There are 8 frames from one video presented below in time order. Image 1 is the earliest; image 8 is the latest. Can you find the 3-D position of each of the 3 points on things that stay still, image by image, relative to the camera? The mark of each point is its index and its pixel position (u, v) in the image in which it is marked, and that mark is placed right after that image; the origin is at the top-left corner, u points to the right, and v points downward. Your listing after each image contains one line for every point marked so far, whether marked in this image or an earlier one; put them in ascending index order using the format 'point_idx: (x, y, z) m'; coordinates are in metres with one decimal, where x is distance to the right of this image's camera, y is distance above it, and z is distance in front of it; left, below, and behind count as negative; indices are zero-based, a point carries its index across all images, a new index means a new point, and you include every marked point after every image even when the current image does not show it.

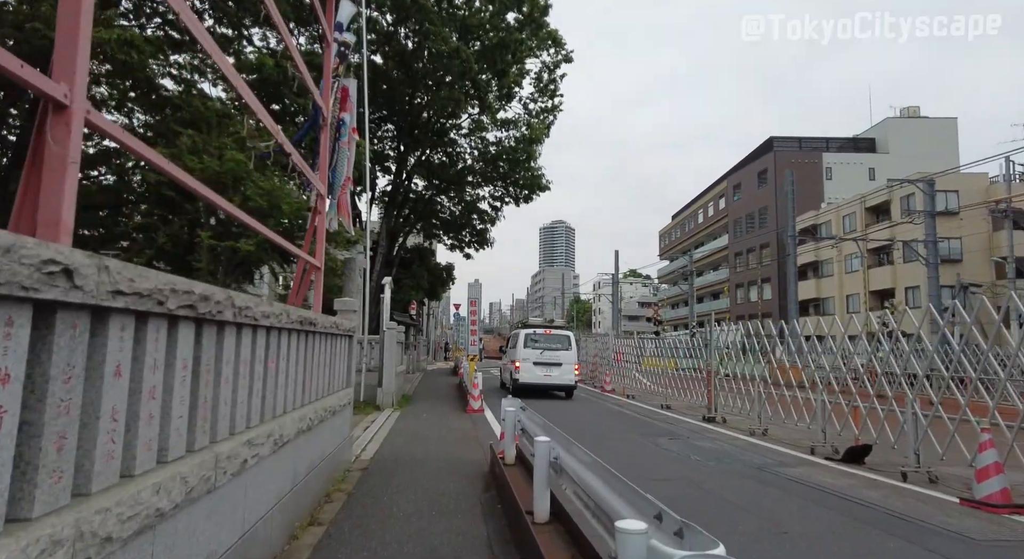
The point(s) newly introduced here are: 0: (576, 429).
0: (+1.4, -3.2, +11.4) m
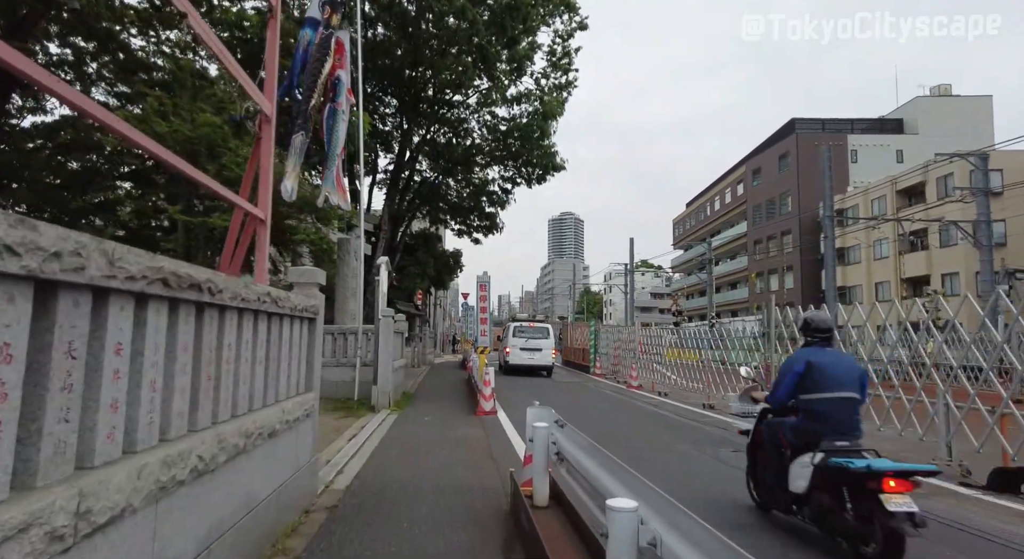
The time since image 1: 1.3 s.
0: (+1.7, -2.8, +9.6) m
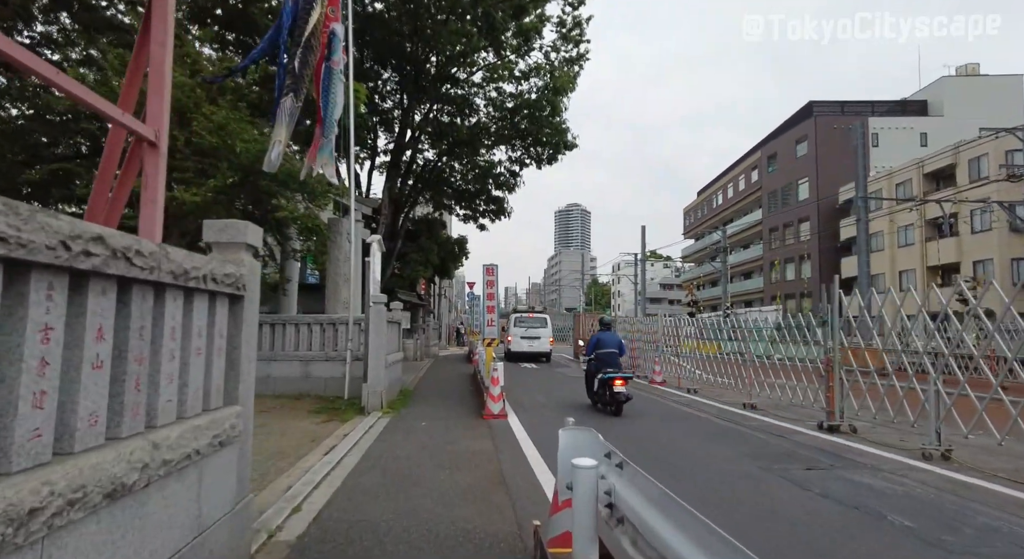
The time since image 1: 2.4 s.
0: (+1.9, -2.5, +8.2) m
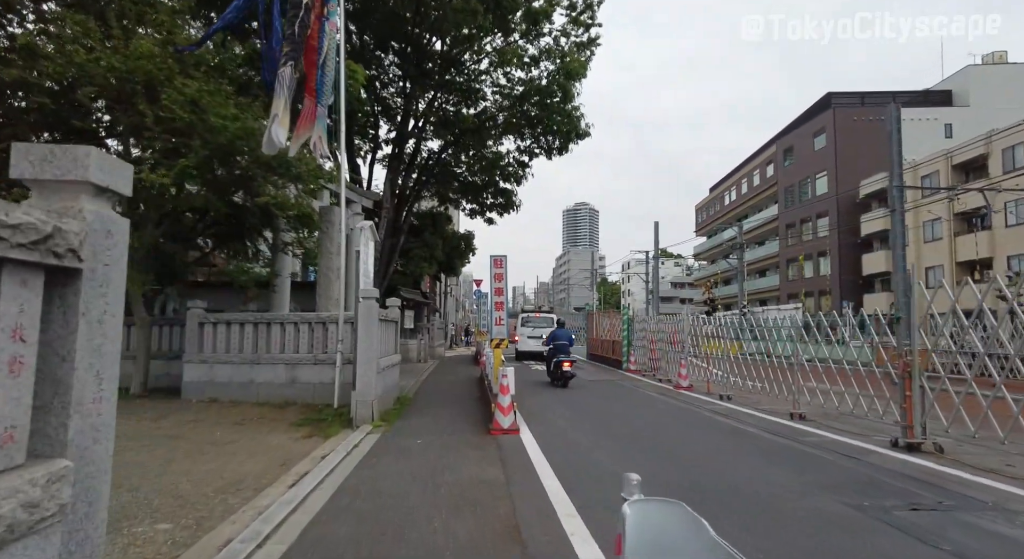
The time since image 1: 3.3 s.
0: (+2.1, -2.3, +6.9) m
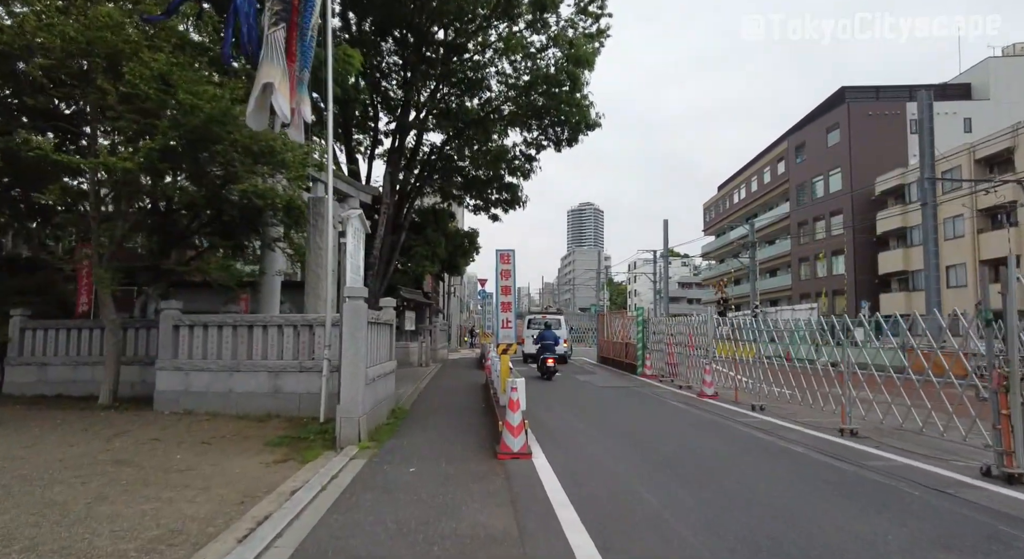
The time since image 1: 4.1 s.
0: (+2.2, -2.3, +5.8) m
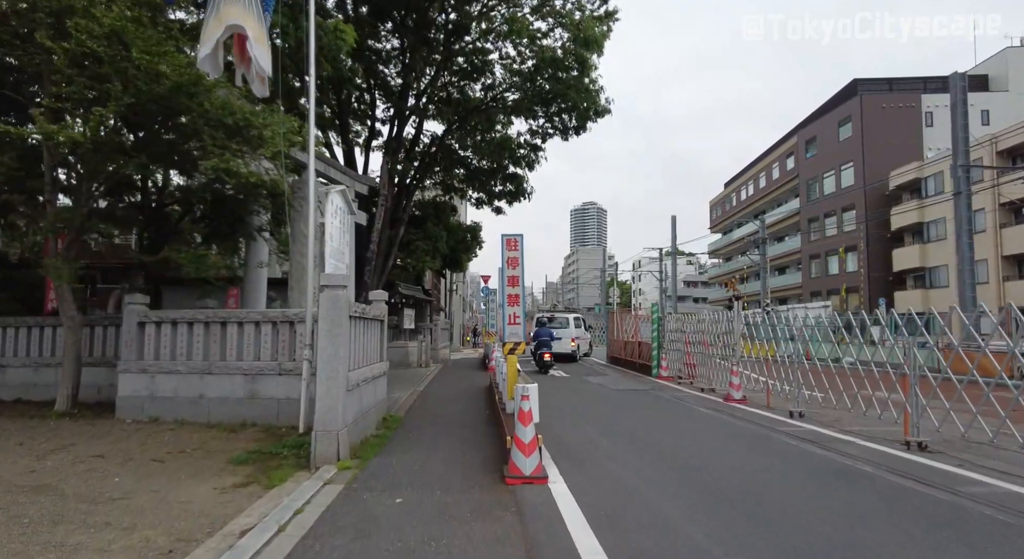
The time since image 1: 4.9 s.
0: (+2.4, -2.1, +4.7) m
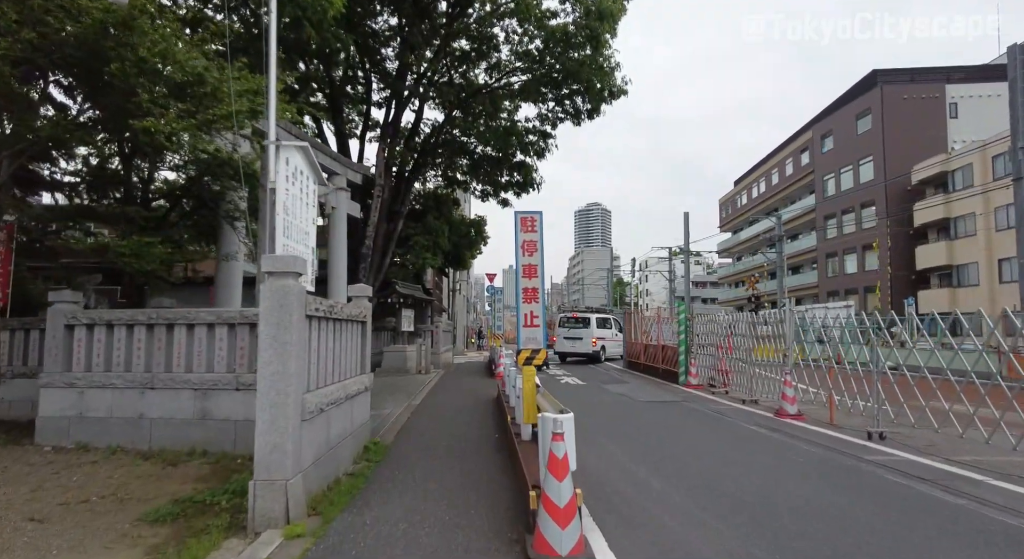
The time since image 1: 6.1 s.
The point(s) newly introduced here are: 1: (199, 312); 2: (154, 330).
0: (+2.5, -2.0, +3.0) m
1: (-4.0, -0.4, +6.6) m
2: (-4.7, -0.6, +6.7) m
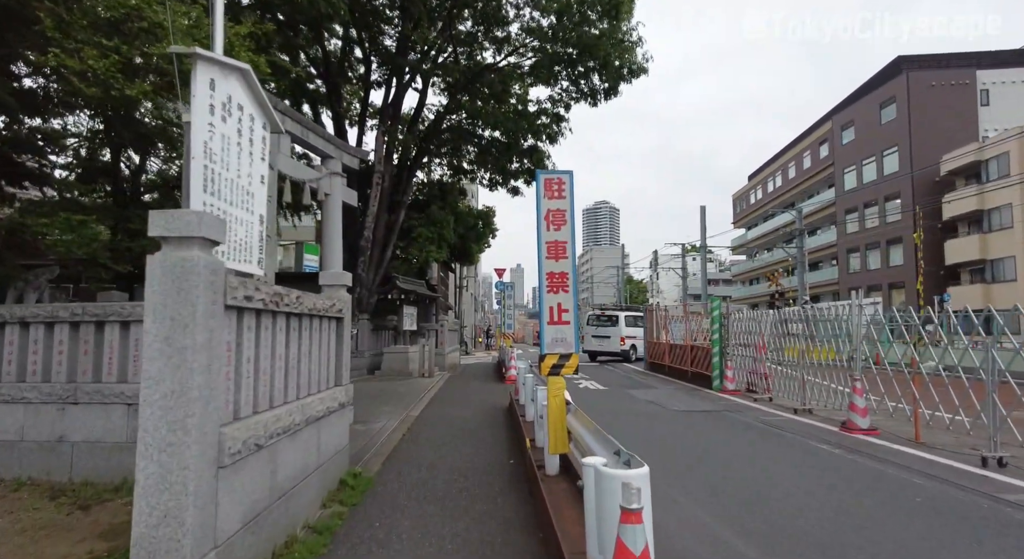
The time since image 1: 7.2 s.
0: (+2.7, -1.8, +1.5) m
1: (-3.8, -0.3, +5.2) m
2: (-4.5, -0.5, +5.4) m
